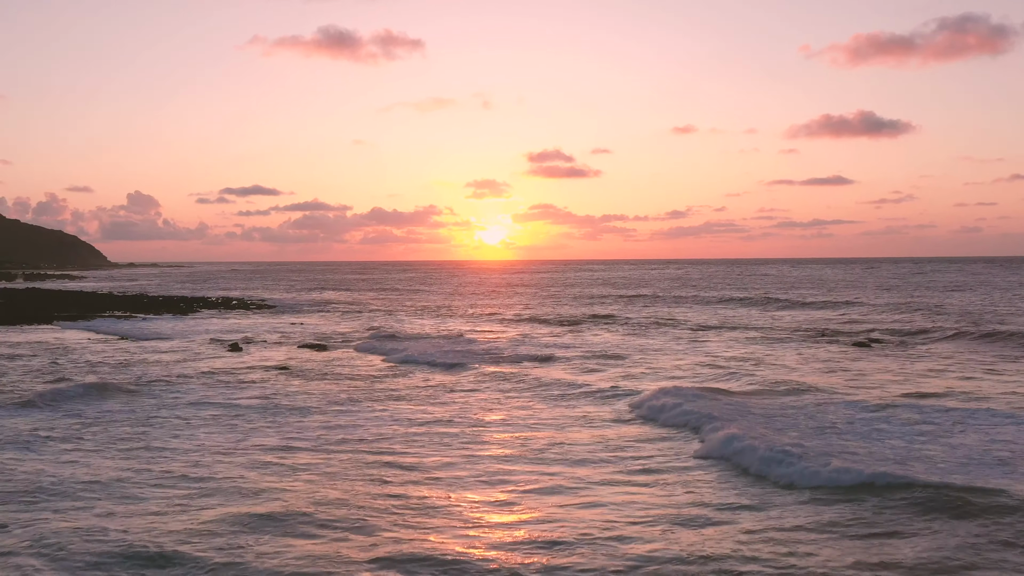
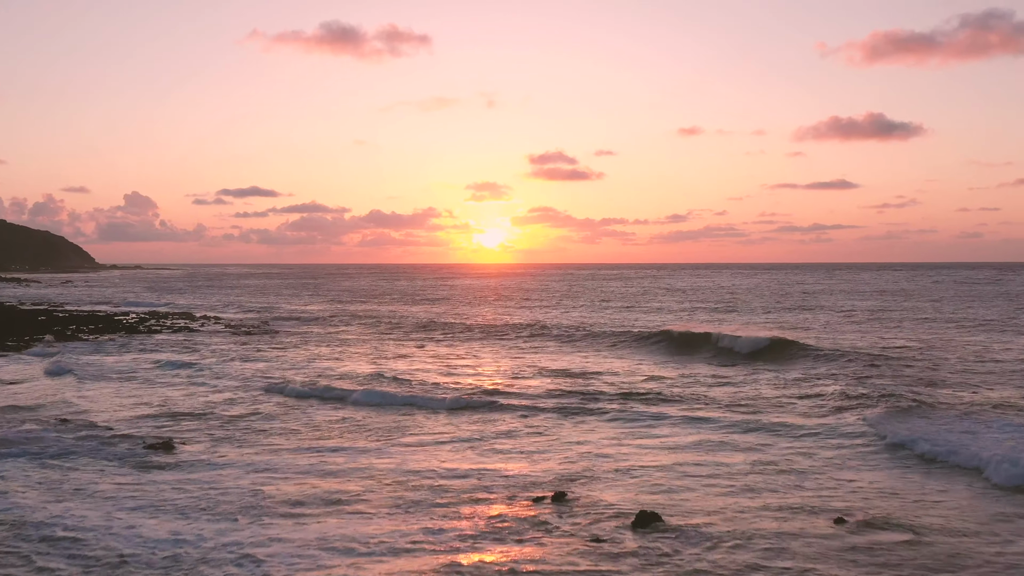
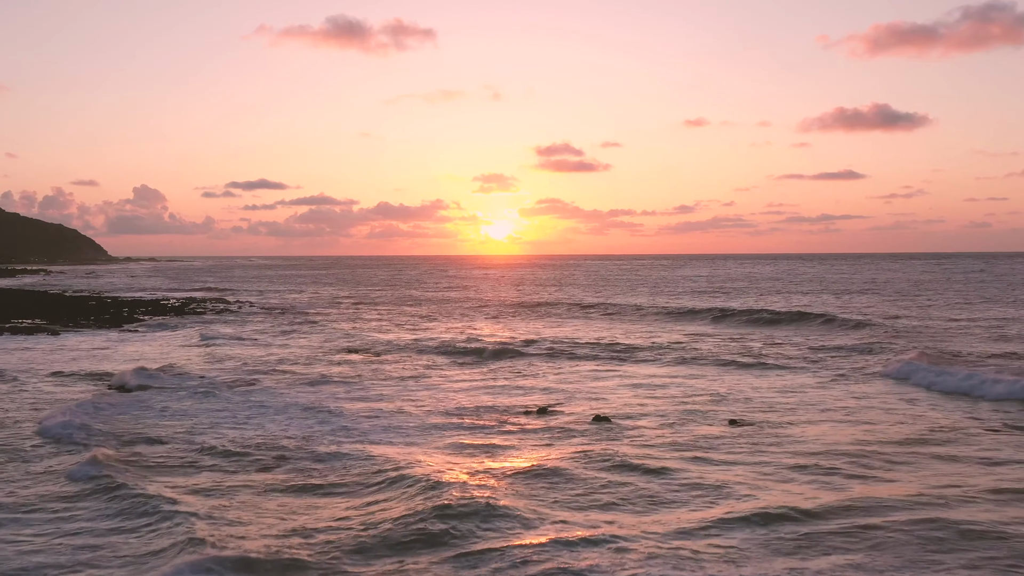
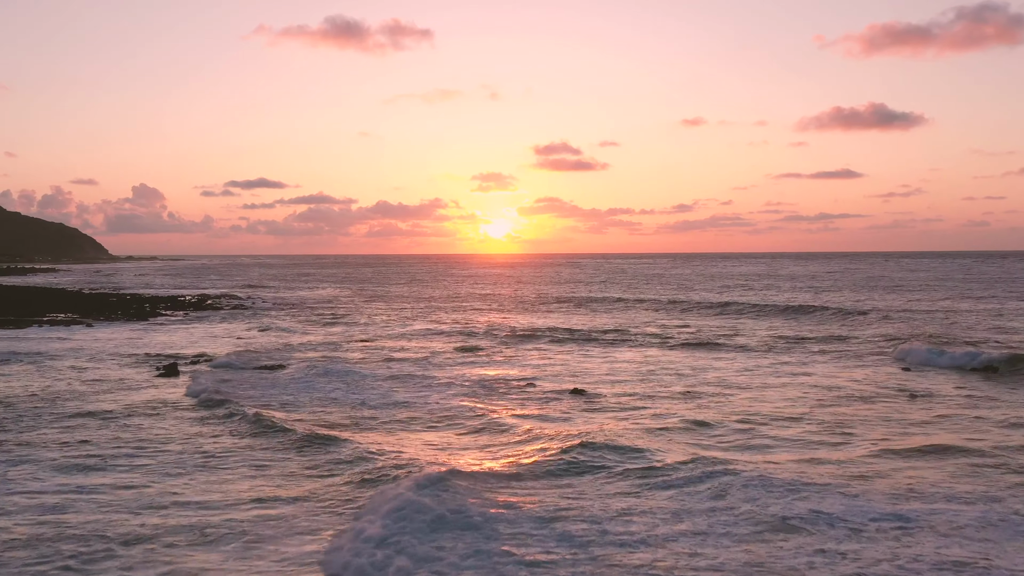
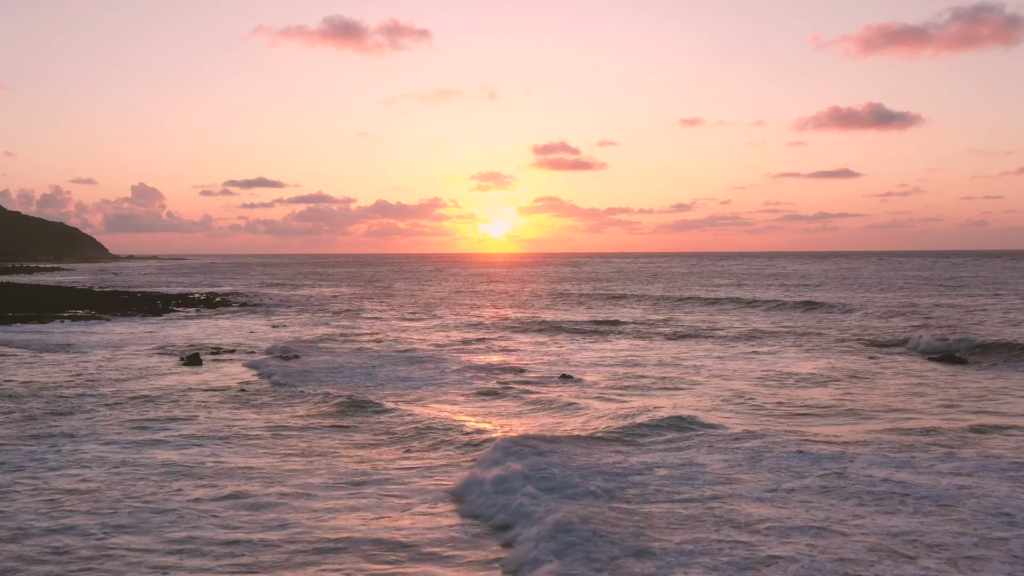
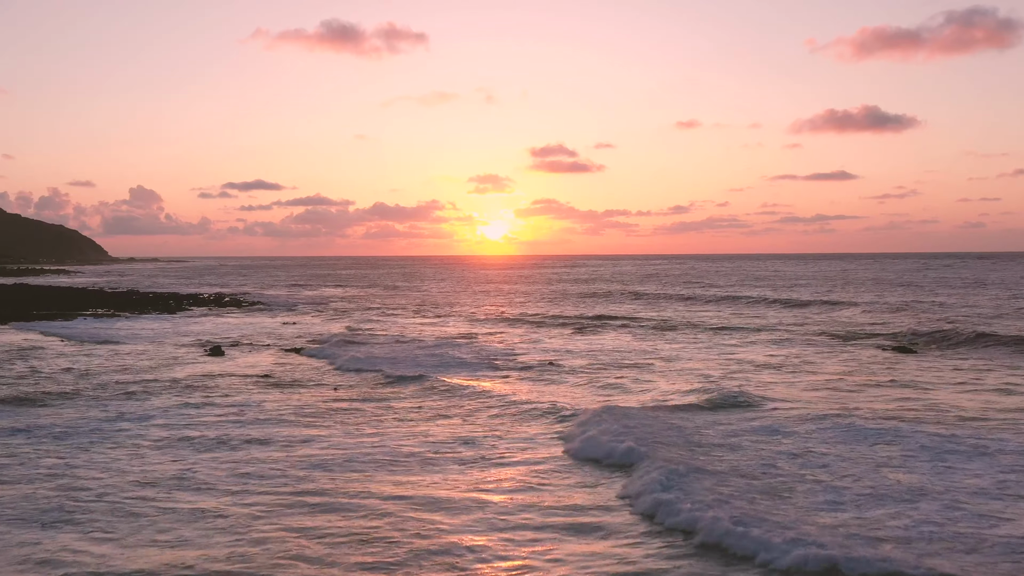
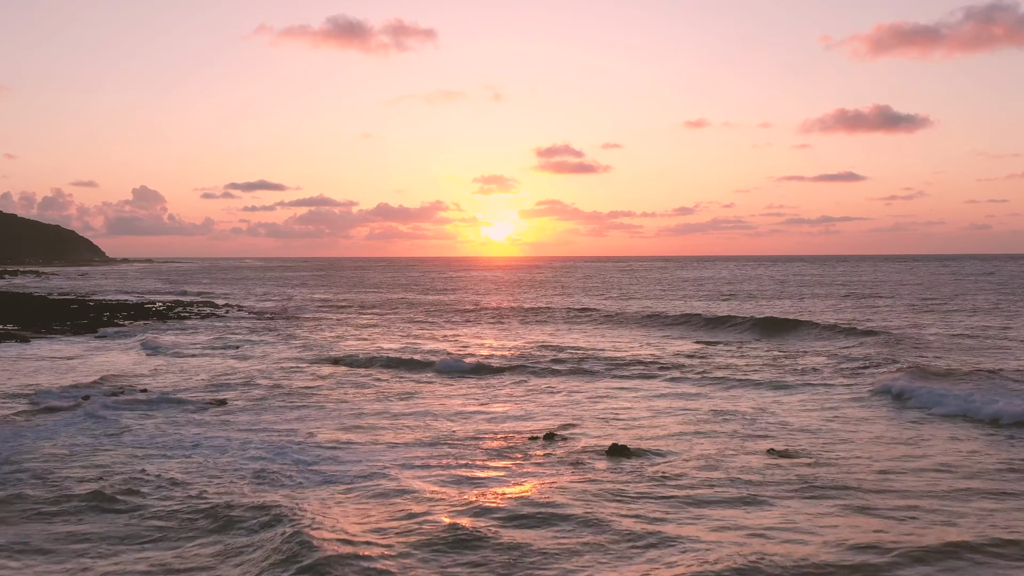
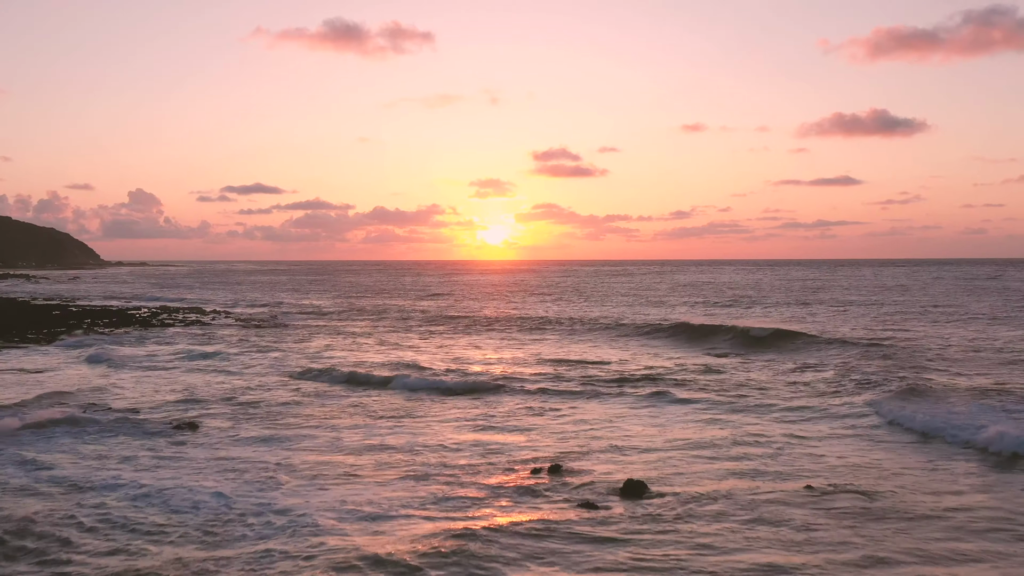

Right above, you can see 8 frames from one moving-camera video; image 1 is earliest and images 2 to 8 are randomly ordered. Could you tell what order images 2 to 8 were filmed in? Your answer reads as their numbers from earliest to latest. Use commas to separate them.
6, 5, 4, 3, 7, 8, 2
